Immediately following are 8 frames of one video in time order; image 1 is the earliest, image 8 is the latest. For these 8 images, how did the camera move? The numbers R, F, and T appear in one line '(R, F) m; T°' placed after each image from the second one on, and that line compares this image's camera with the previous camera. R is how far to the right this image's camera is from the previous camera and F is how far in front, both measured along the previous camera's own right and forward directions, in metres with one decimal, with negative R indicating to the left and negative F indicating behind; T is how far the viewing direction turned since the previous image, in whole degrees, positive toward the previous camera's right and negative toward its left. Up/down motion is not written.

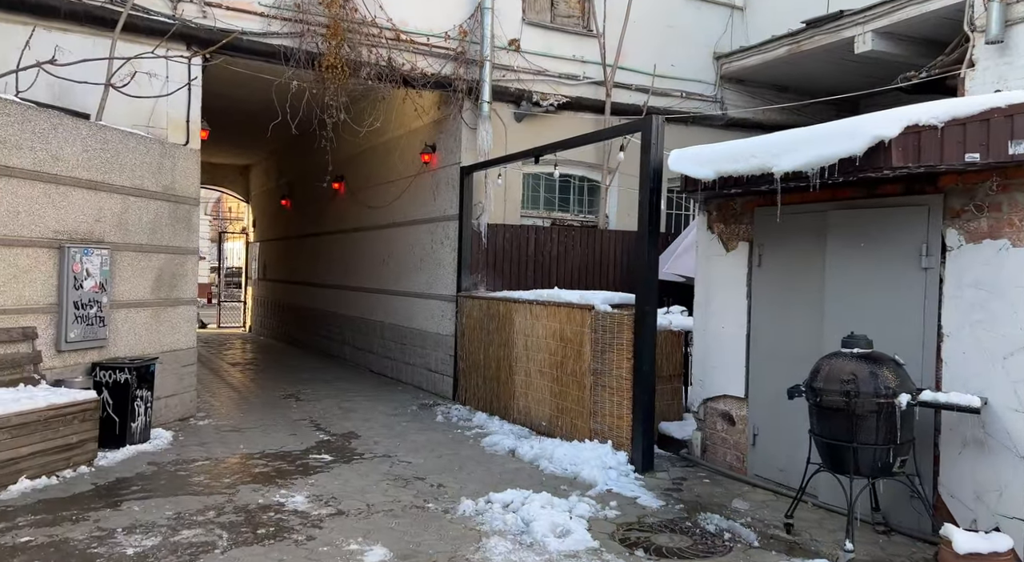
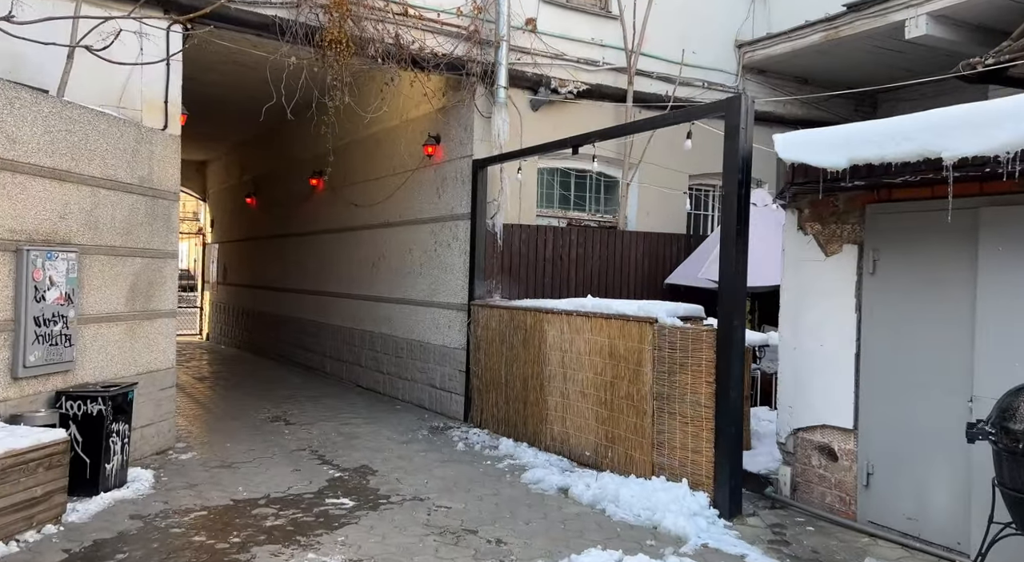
(-0.7, +0.9) m; +4°
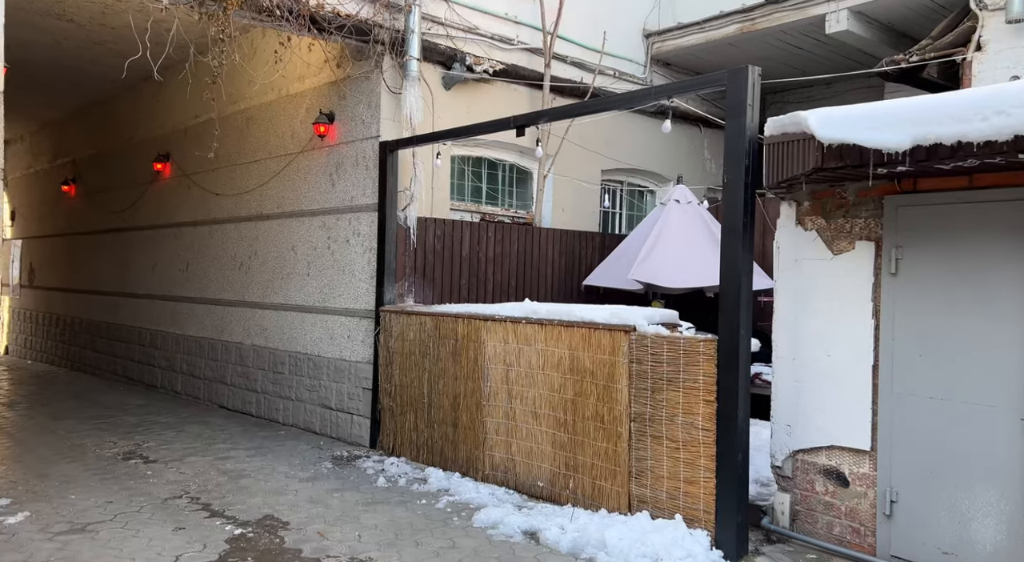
(-0.6, +1.0) m; +12°
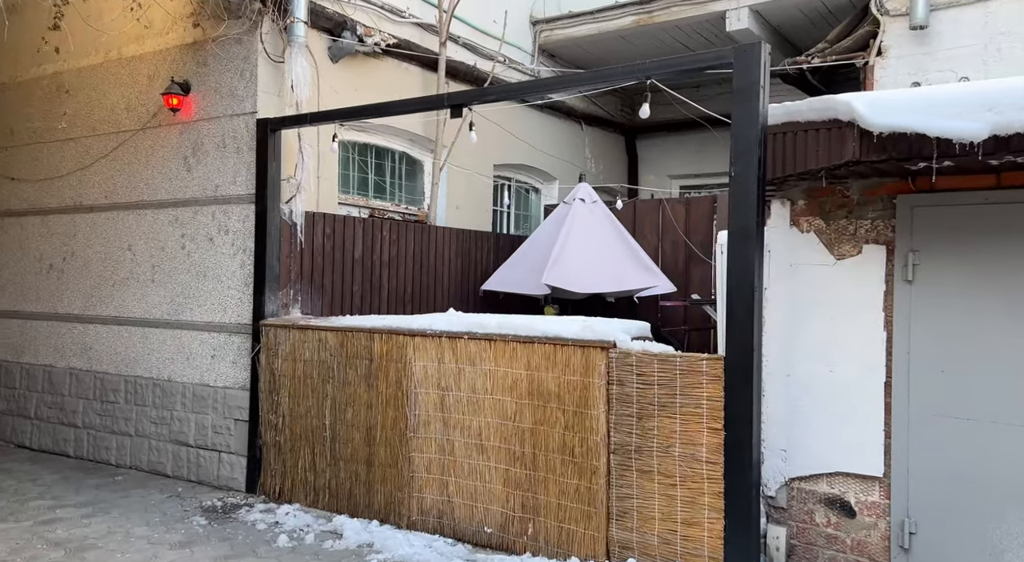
(-0.7, +0.9) m; +14°
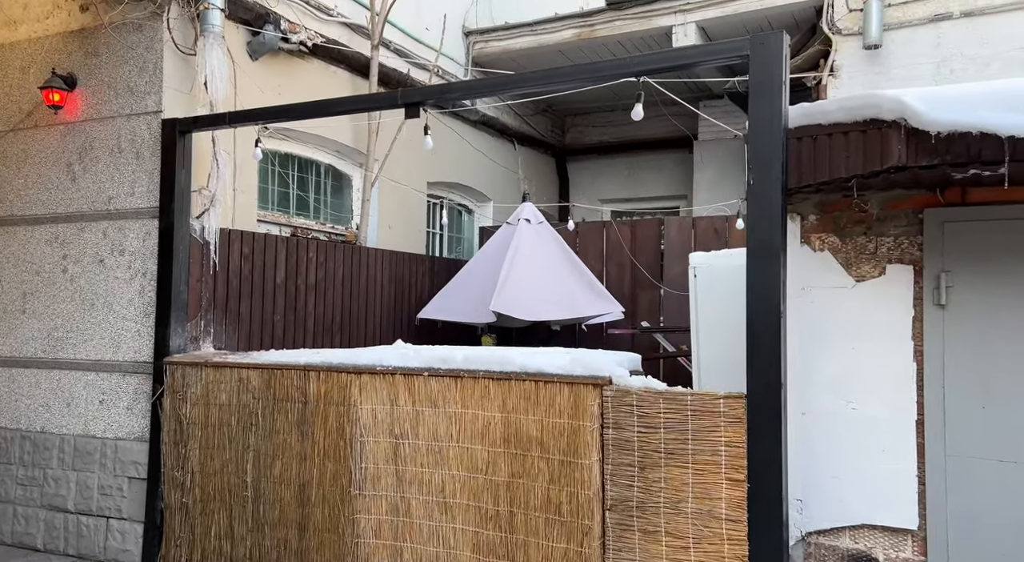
(-0.3, +0.6) m; +8°
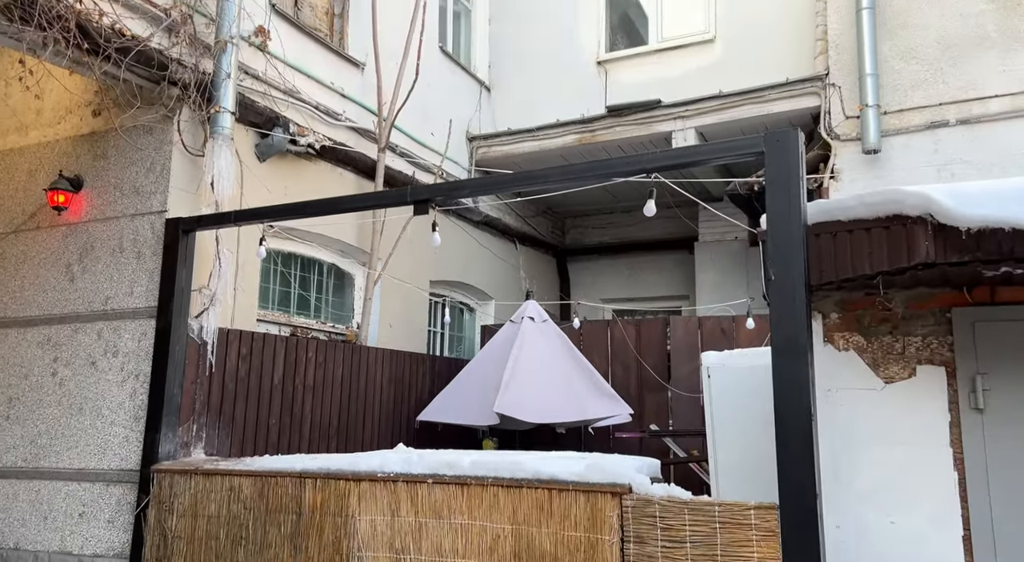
(-0.1, +0.1) m; 0°
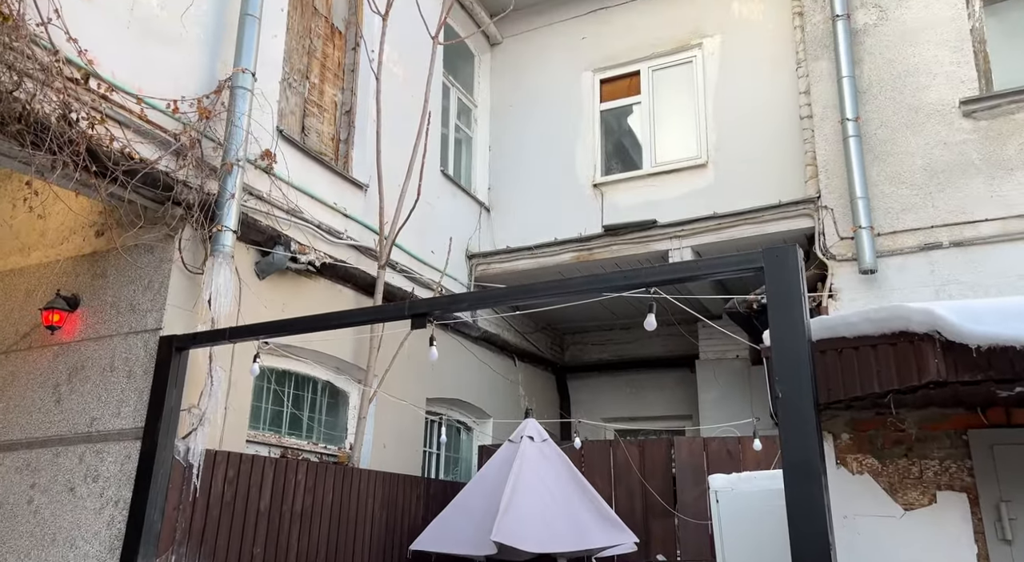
(0.0, +0.1) m; 0°
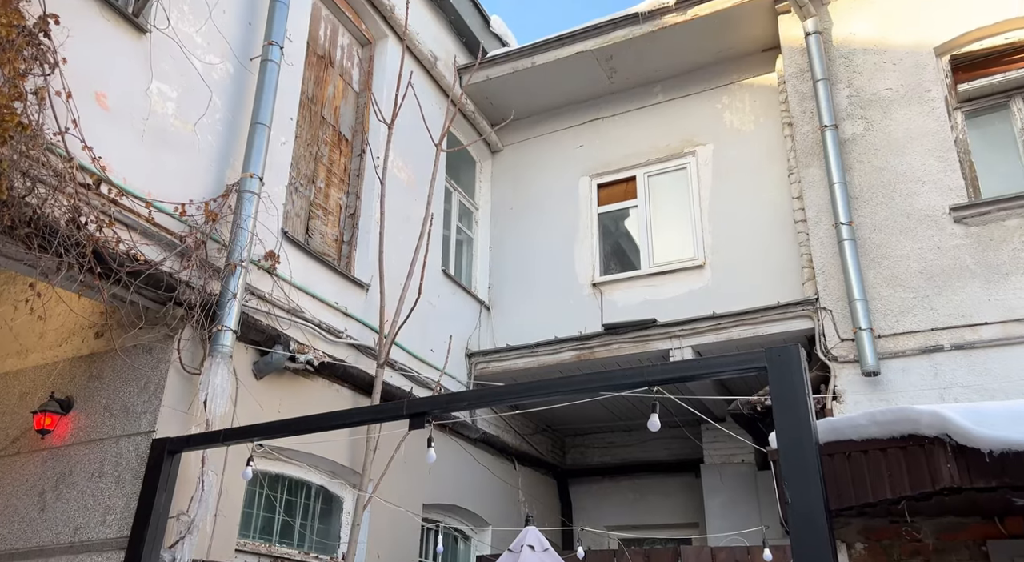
(0.0, 0.0) m; 0°
